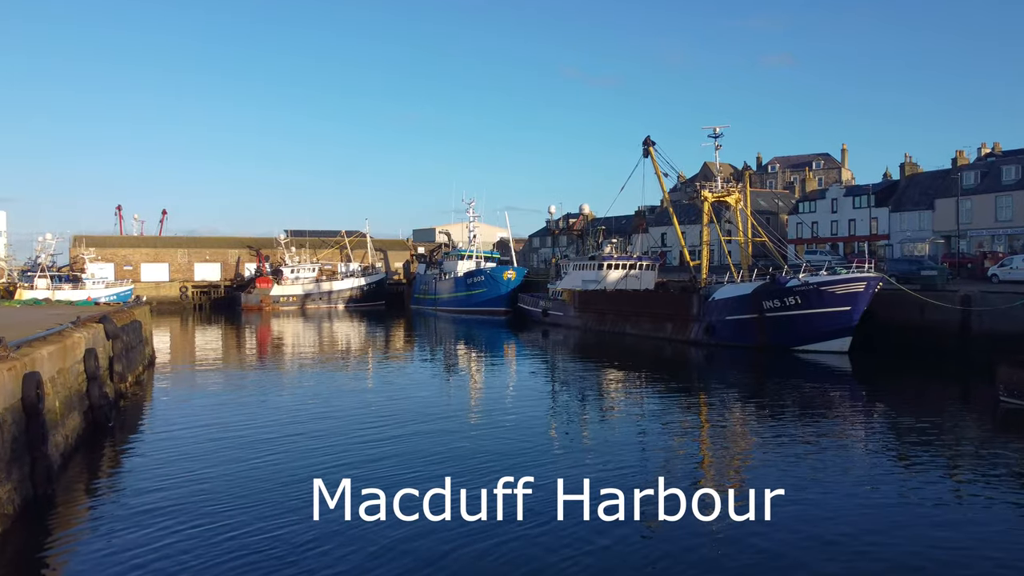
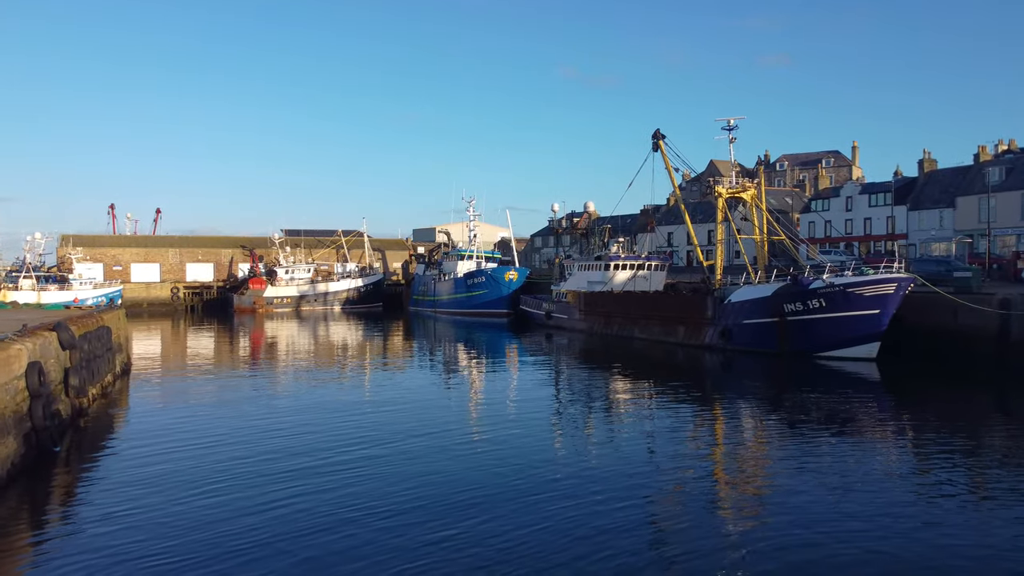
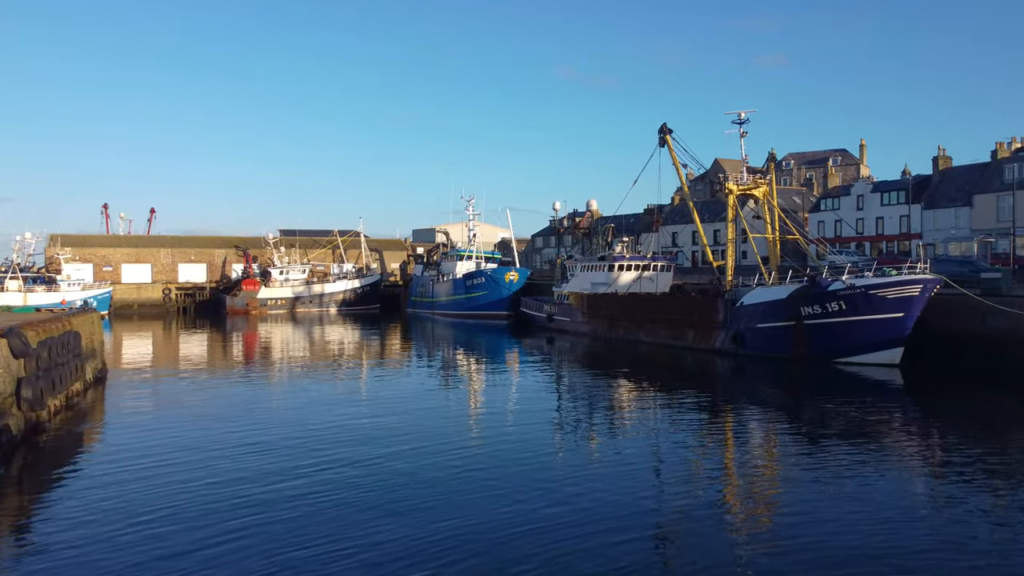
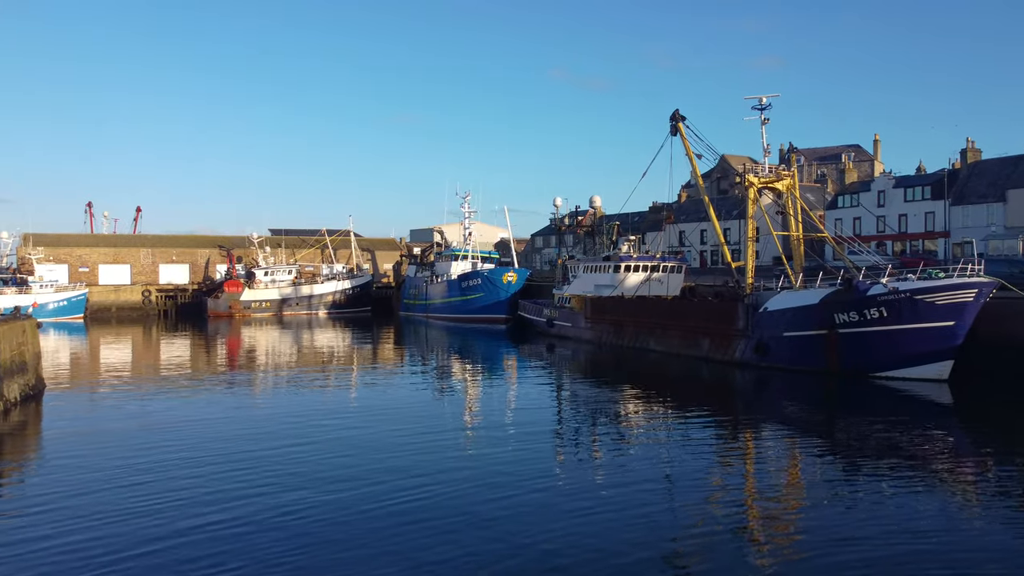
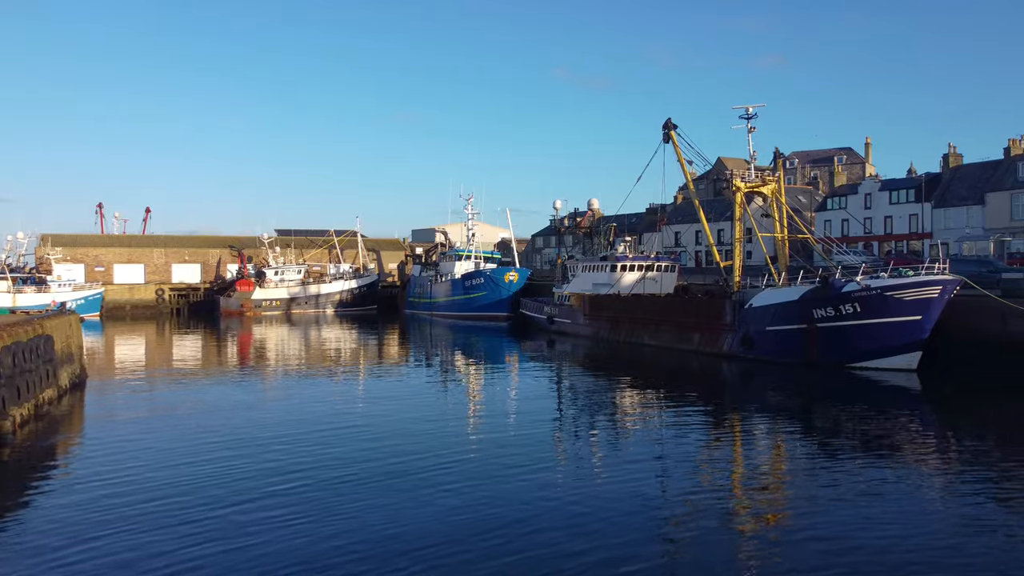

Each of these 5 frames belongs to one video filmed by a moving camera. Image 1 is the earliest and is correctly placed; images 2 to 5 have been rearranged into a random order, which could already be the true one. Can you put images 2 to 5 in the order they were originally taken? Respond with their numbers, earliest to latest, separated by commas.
2, 3, 5, 4
